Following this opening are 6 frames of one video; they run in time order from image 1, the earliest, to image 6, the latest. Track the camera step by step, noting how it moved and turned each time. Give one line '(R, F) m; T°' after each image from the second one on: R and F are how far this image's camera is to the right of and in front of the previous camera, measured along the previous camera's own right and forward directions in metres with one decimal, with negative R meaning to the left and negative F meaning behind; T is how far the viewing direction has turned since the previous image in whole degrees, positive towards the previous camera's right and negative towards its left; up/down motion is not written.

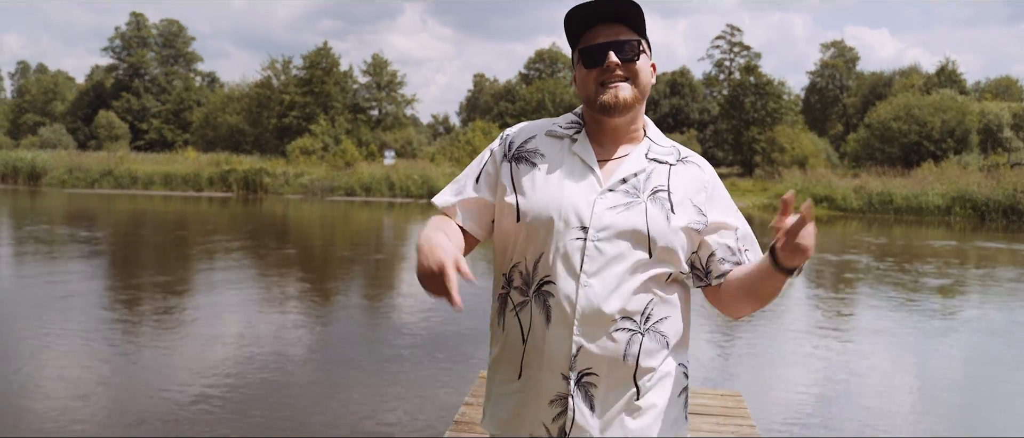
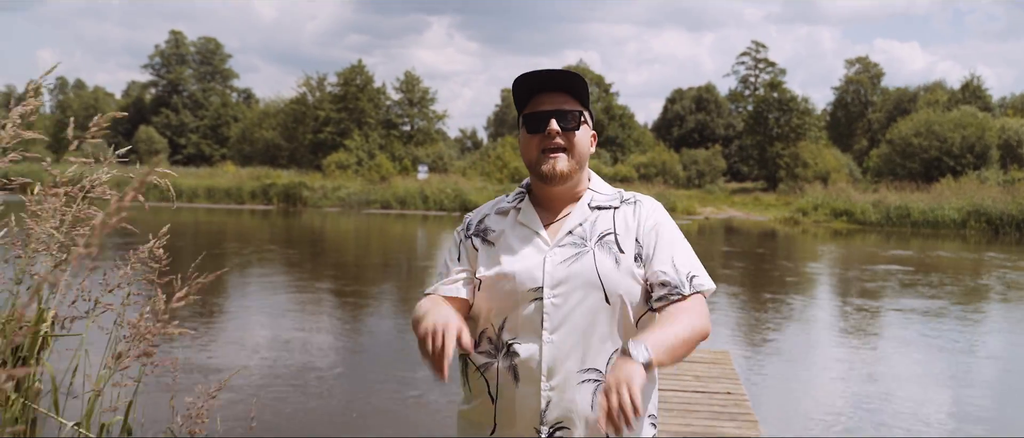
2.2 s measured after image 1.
(-0.1, -0.8) m; -2°
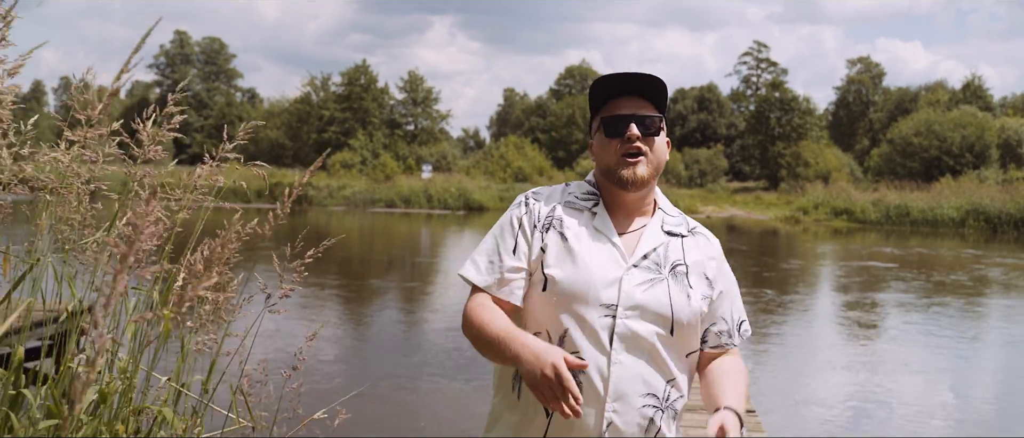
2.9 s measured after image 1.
(0.0, -0.2) m; 0°
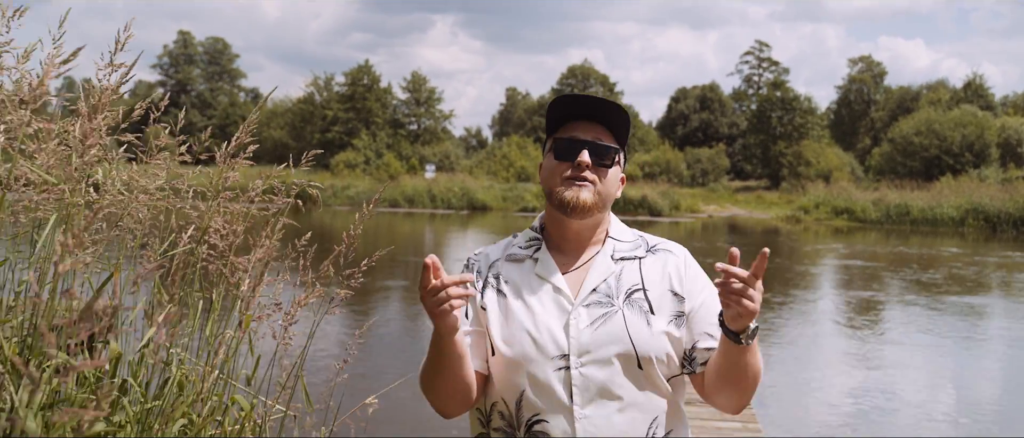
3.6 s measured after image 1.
(0.0, -0.2) m; 0°
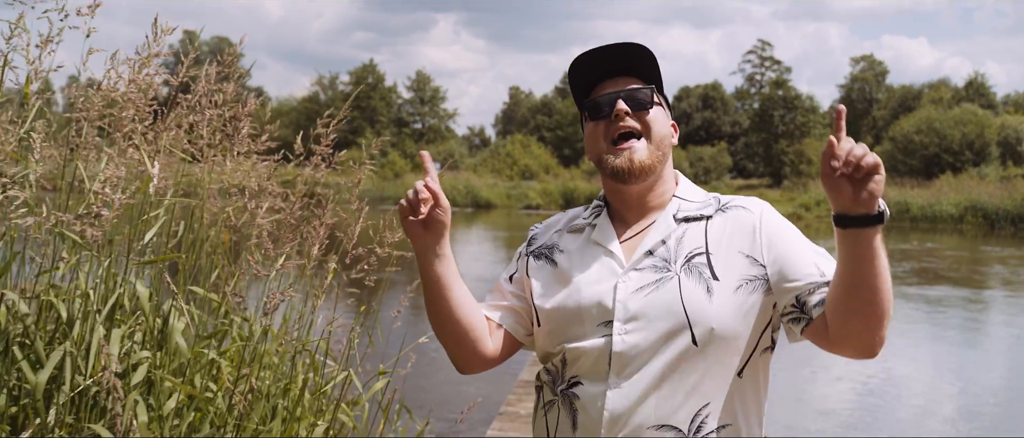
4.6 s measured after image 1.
(0.0, -0.2) m; 0°
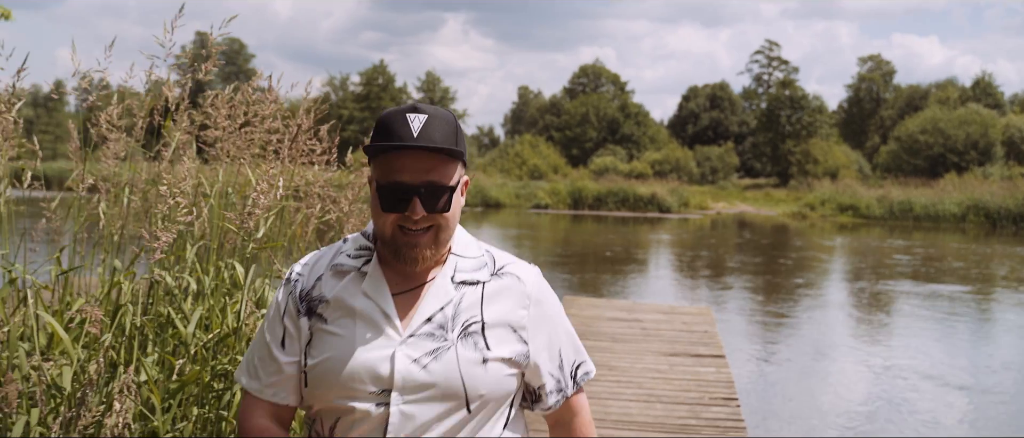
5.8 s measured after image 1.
(0.0, -0.4) m; -1°
